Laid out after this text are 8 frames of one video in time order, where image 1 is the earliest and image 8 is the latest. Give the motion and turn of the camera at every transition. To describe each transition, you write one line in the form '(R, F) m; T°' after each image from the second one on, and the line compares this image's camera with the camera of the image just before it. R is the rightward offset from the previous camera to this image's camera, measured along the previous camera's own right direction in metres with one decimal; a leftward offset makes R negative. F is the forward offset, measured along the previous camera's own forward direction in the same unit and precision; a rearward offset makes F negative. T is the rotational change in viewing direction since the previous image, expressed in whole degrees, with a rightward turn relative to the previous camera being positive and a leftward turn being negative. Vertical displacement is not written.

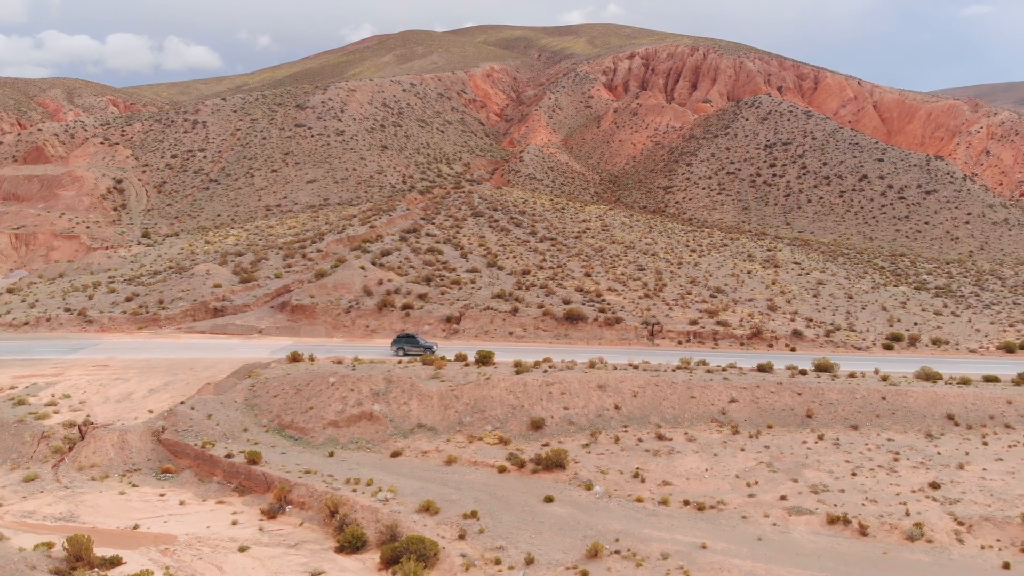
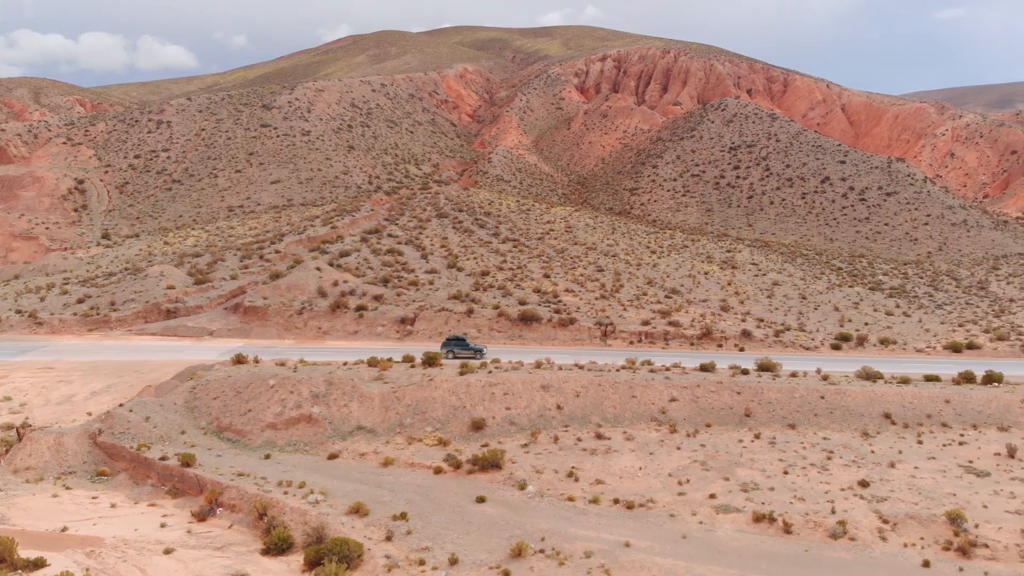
(+1.9, 0.0) m; +1°
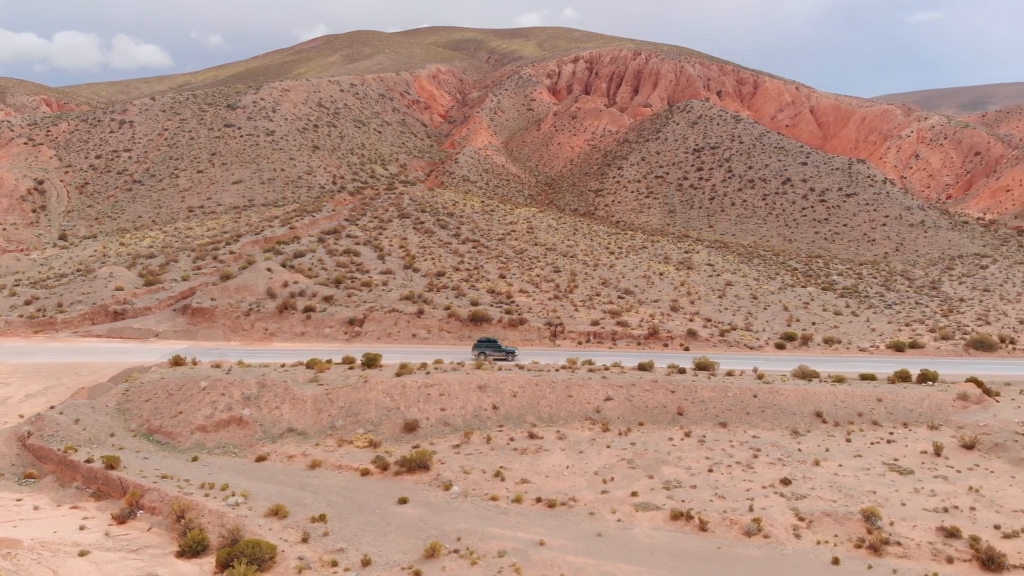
(+2.3, 0.0) m; +1°
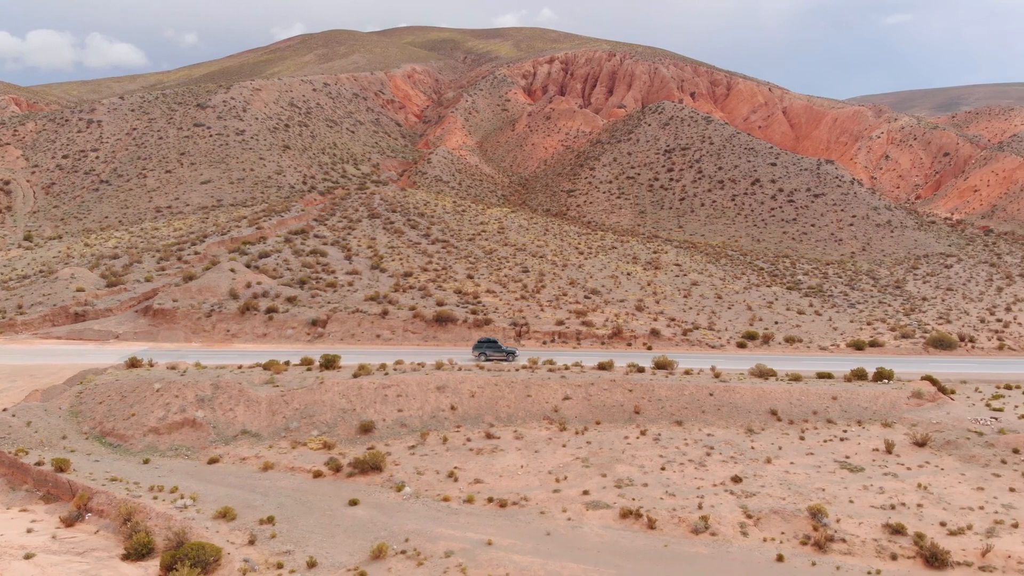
(+1.2, 0.0) m; +1°
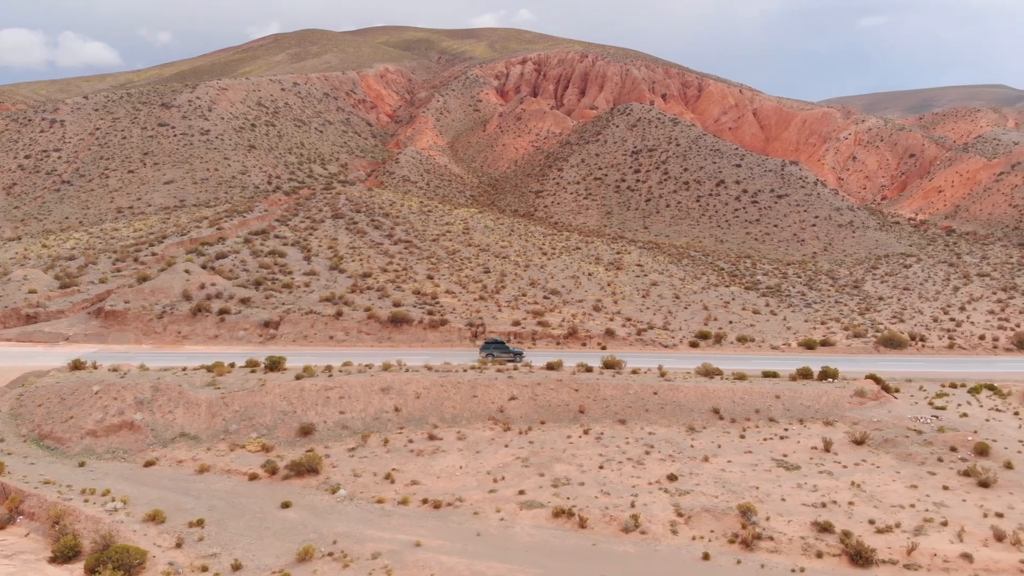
(+1.8, -0.1) m; +1°
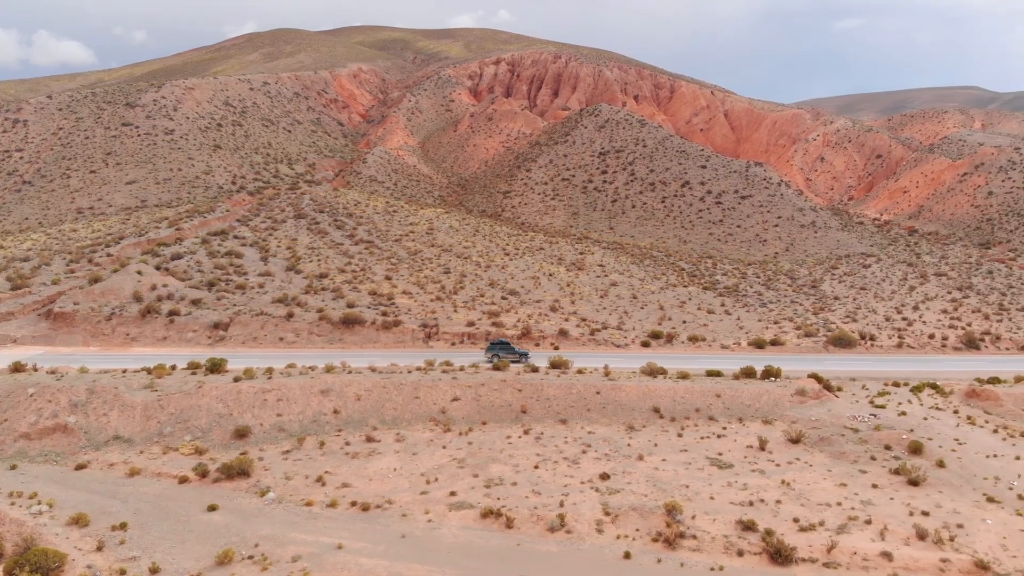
(+2.0, -0.1) m; +1°
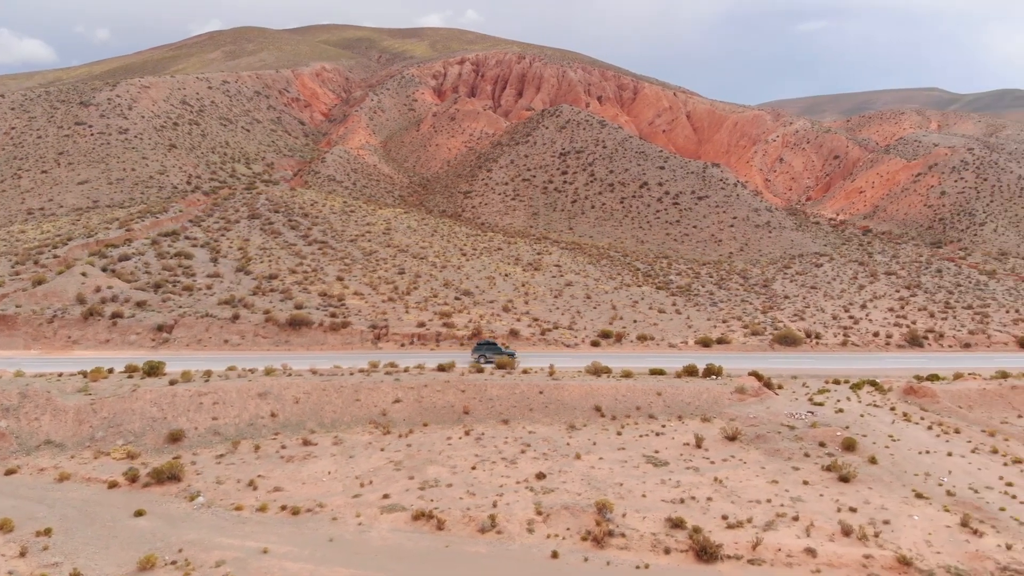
(+1.6, -0.1) m; +2°
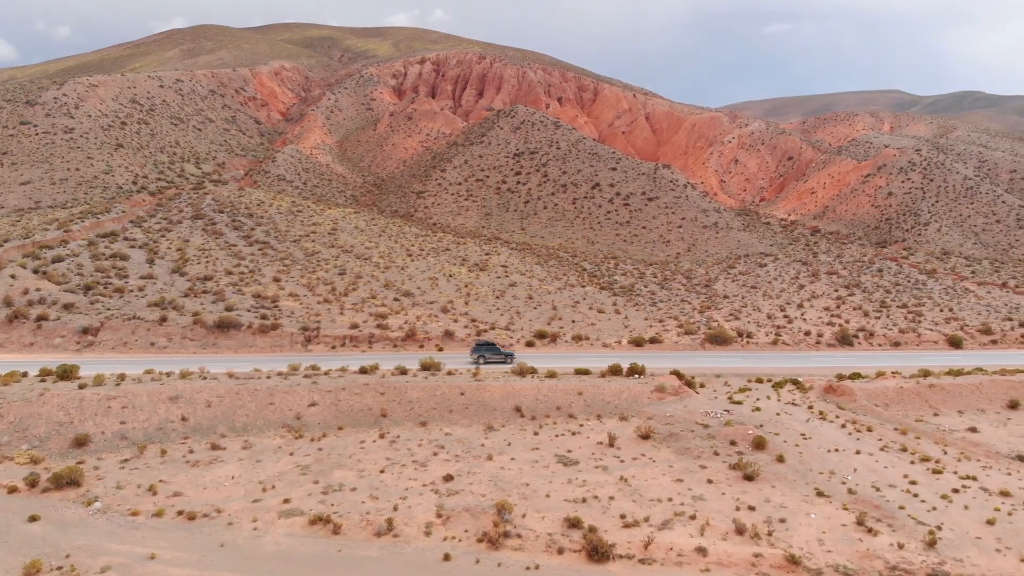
(+2.9, 0.0) m; +1°
